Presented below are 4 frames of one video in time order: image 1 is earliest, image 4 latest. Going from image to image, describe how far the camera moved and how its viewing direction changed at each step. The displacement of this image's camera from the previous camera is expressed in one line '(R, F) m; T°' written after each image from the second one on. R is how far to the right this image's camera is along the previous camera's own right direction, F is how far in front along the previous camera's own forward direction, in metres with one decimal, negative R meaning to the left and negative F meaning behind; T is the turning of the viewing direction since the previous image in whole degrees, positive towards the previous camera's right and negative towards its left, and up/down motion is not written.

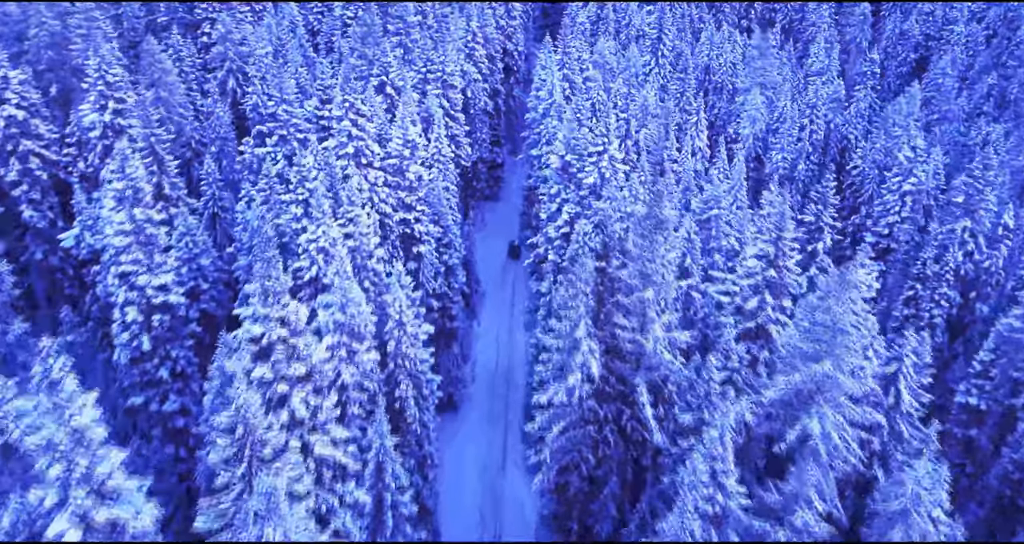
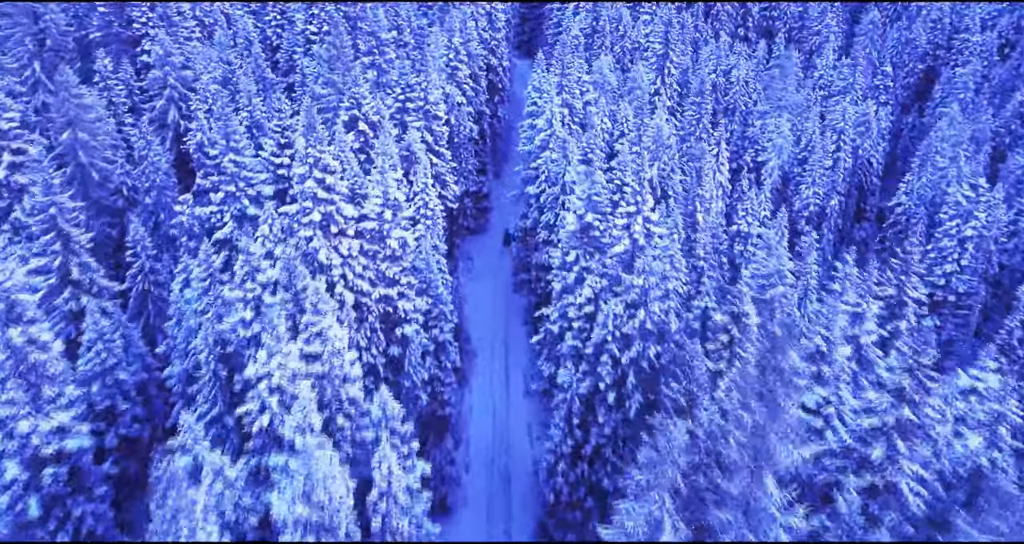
(-1.6, +7.9) m; +2°
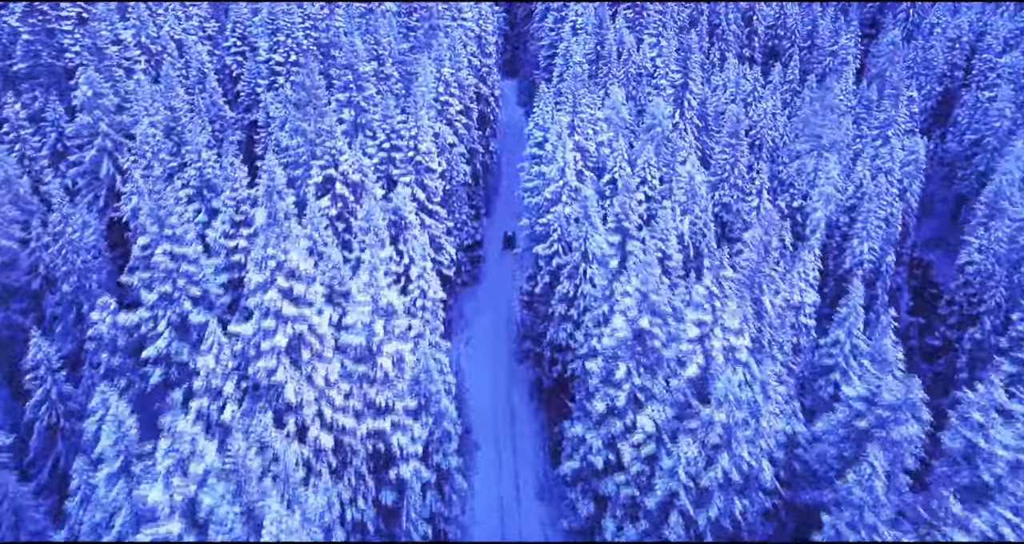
(-1.9, +7.8) m; +2°
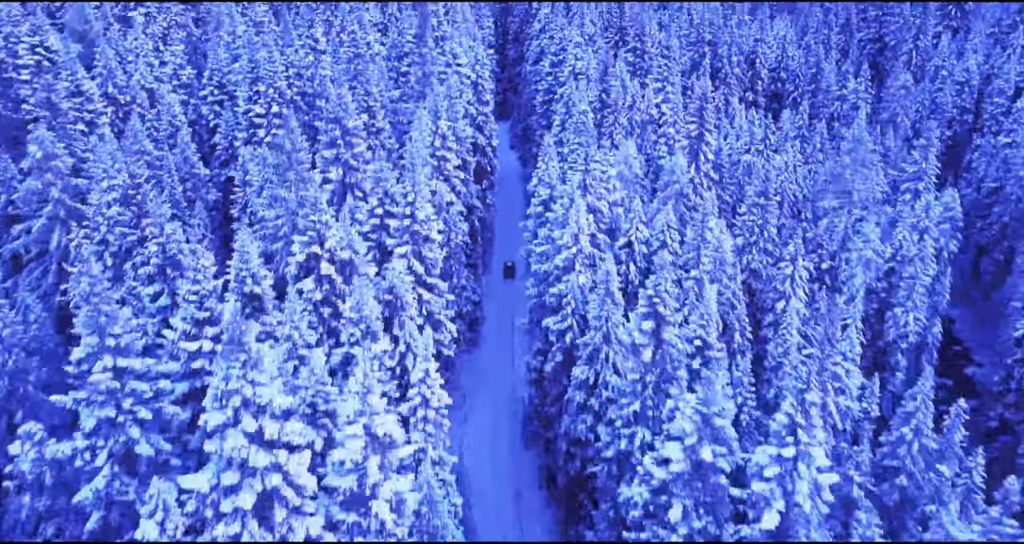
(-1.1, +4.6) m; +1°
